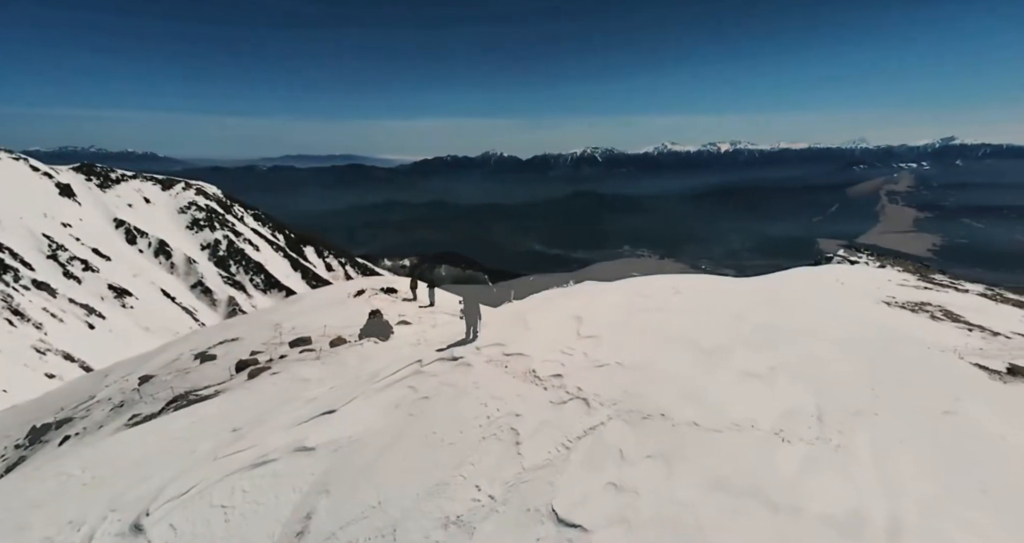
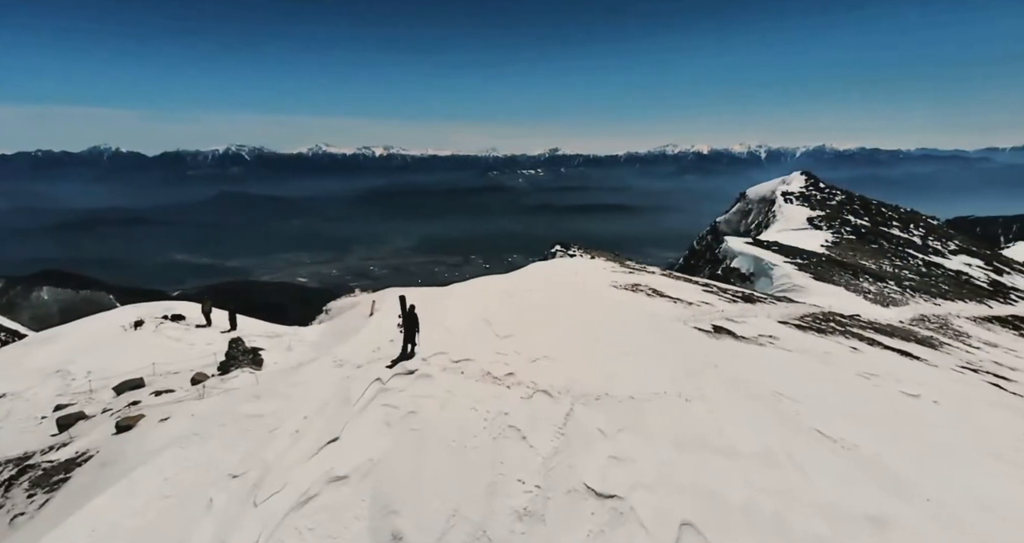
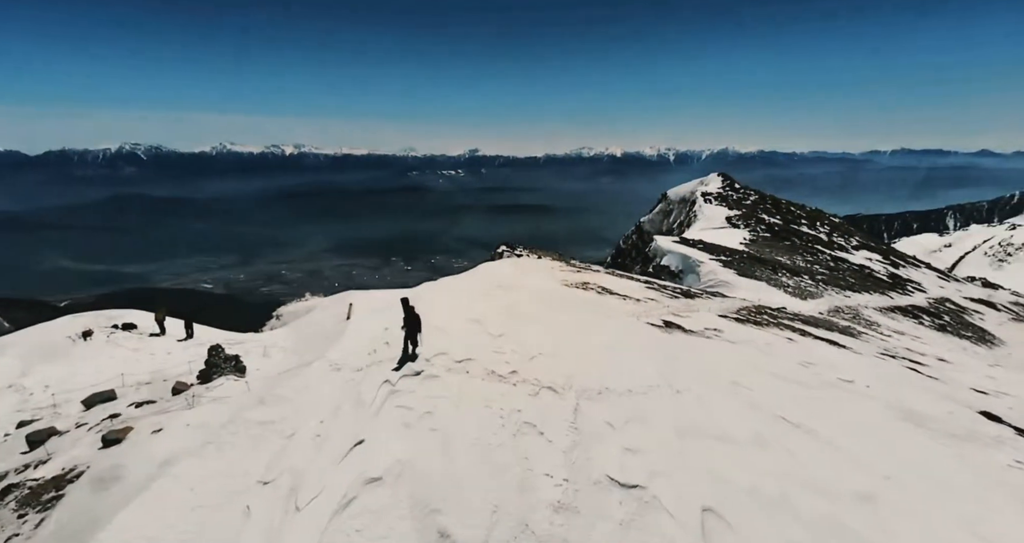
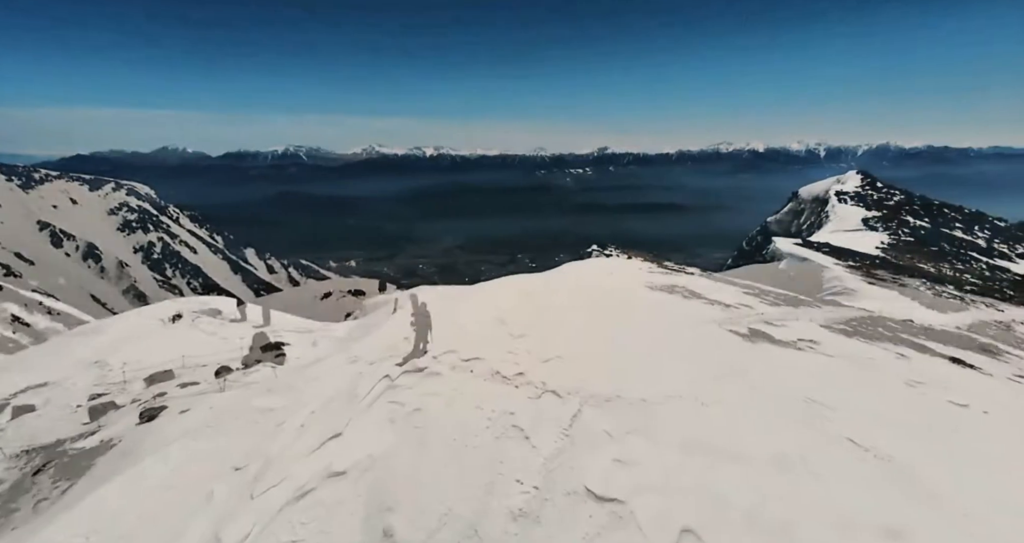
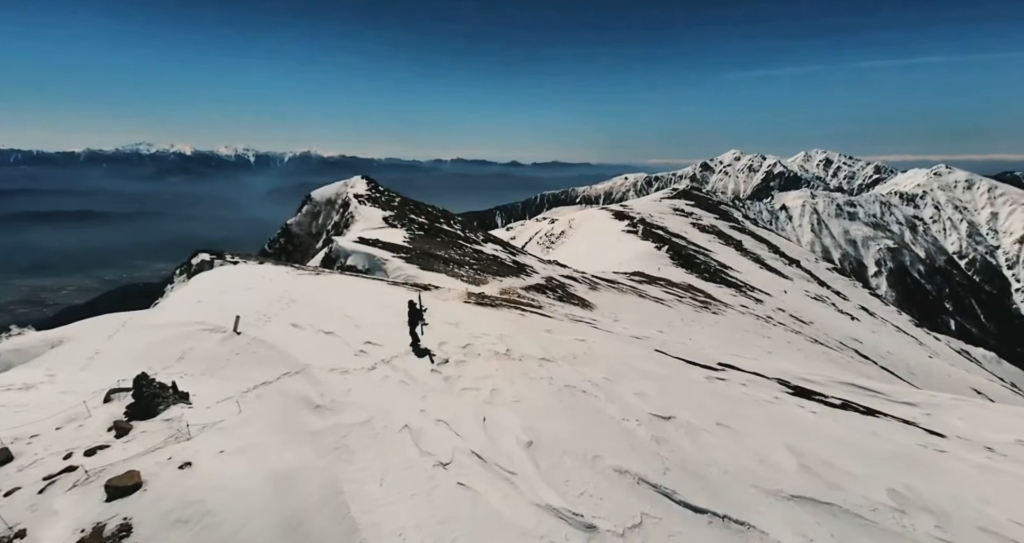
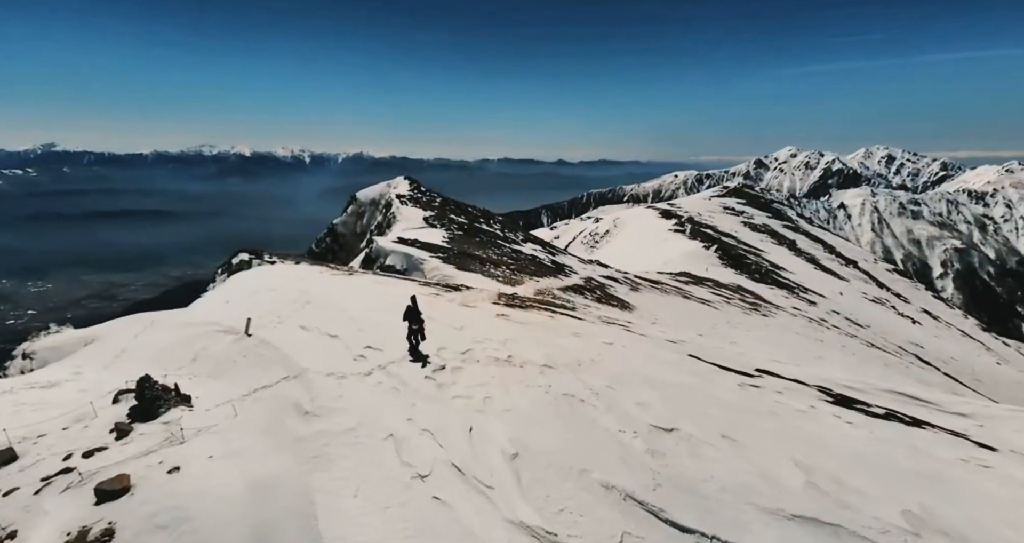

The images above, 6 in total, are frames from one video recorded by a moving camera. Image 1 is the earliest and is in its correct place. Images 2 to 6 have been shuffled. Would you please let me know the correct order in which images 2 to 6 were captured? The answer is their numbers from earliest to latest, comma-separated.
4, 2, 3, 6, 5
